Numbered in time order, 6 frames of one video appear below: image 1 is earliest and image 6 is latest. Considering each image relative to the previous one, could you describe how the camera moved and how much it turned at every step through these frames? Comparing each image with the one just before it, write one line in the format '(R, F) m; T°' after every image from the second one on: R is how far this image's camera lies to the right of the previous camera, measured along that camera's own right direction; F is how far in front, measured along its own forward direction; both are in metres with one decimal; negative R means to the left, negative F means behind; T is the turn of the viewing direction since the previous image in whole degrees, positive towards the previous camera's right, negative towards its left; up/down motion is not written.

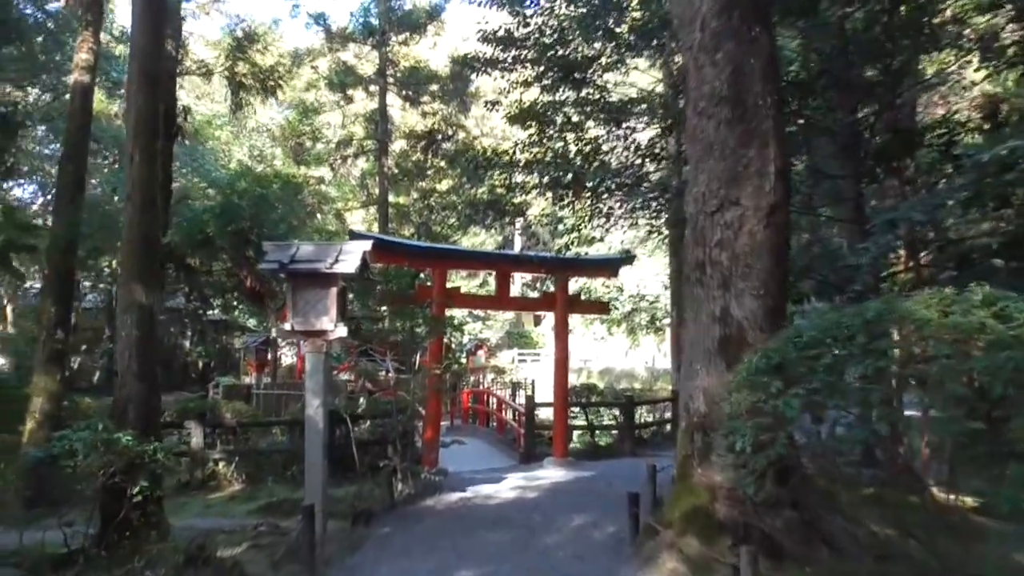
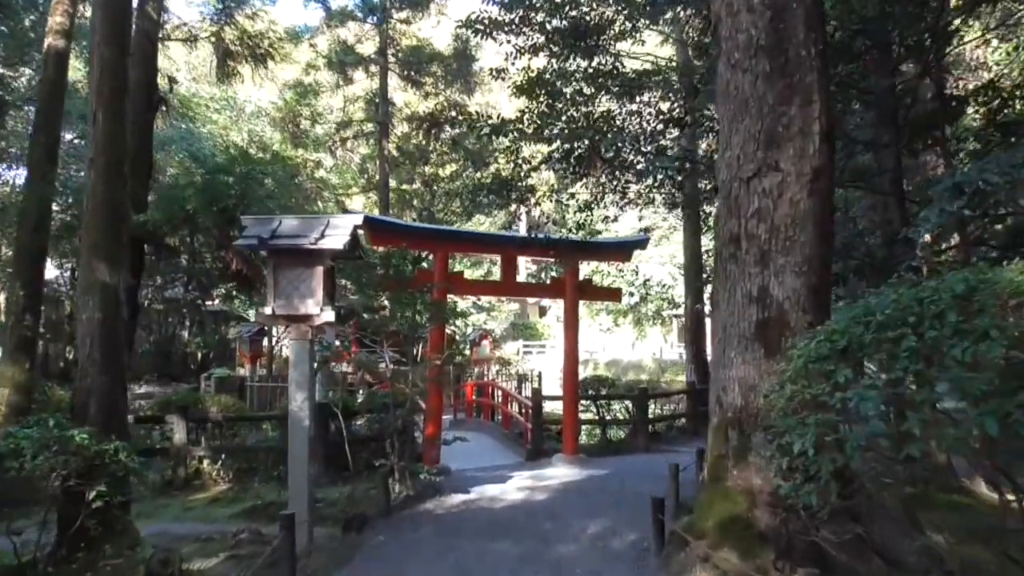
(0.0, +0.6) m; 0°
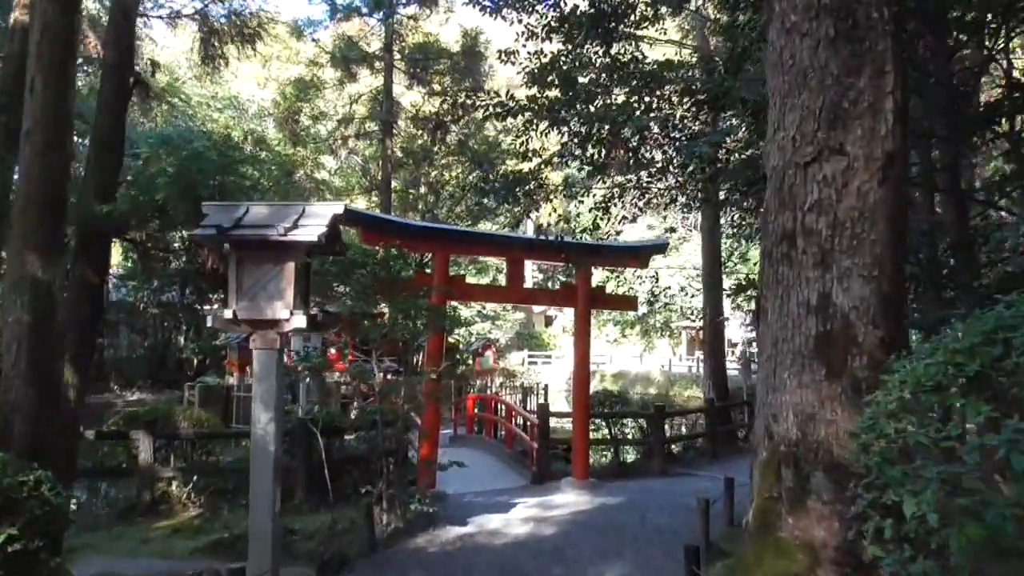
(0.0, +0.8) m; 0°
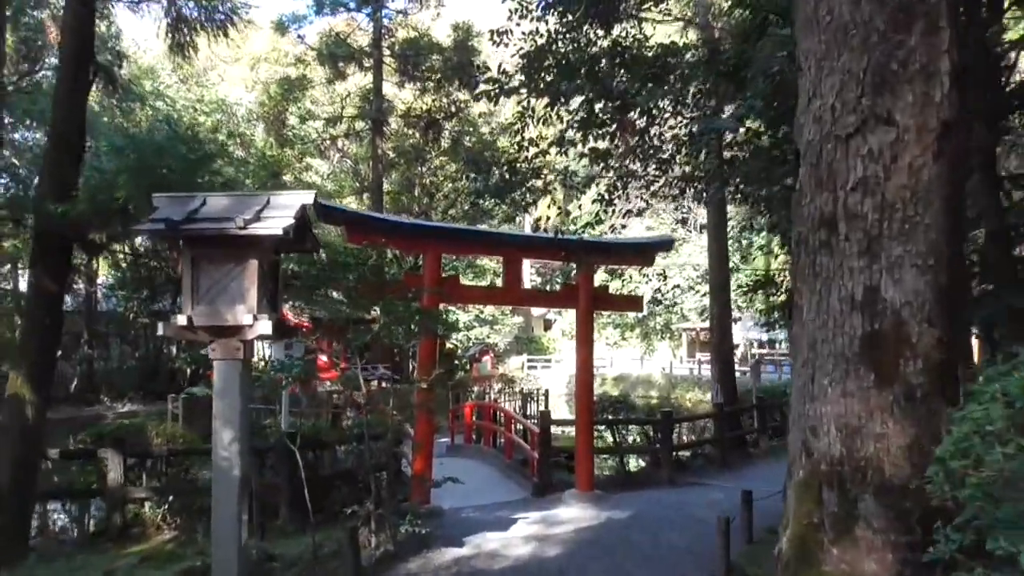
(0.0, +0.5) m; 0°
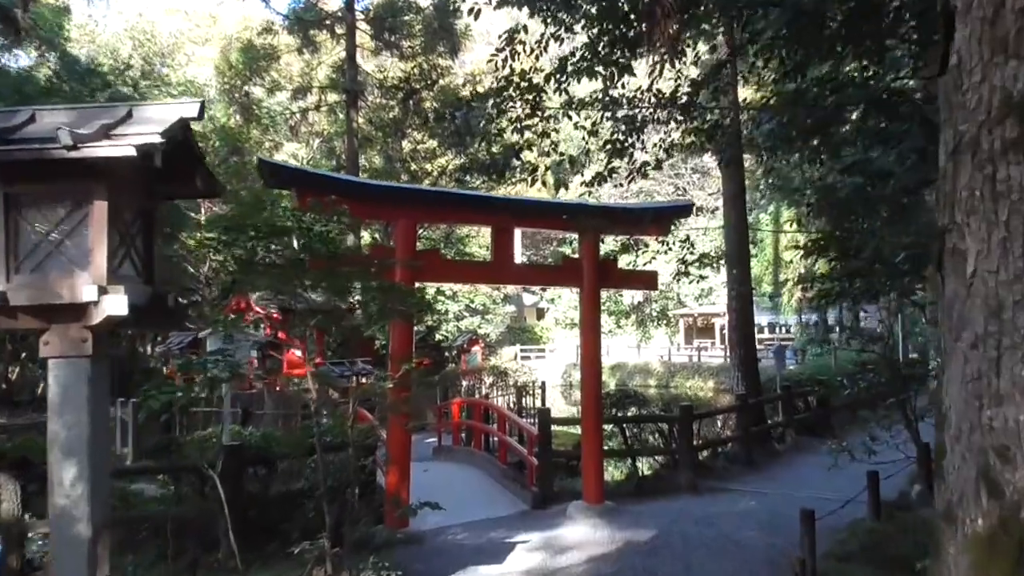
(0.0, +1.3) m; +1°
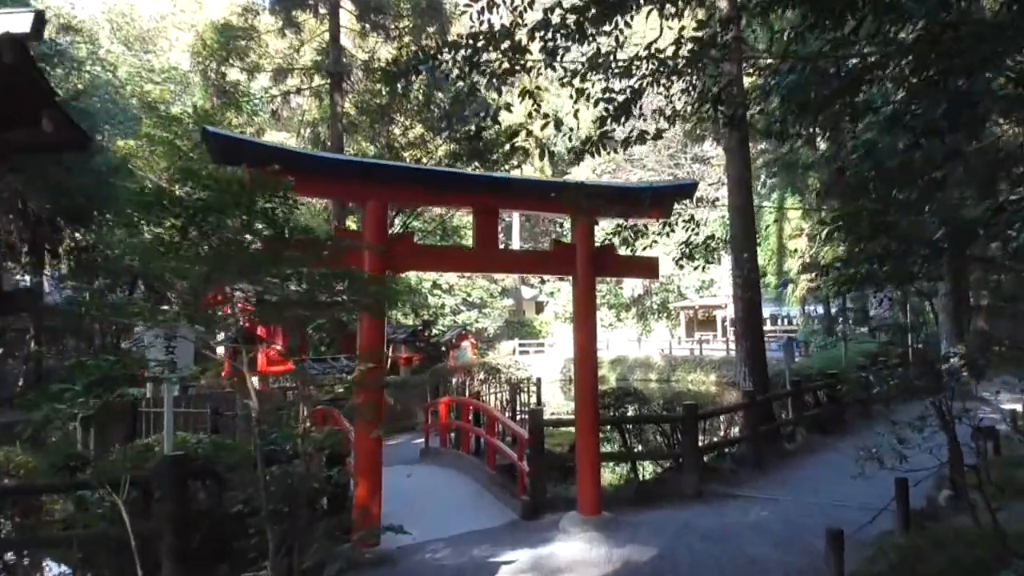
(+0.1, +0.7) m; 0°
